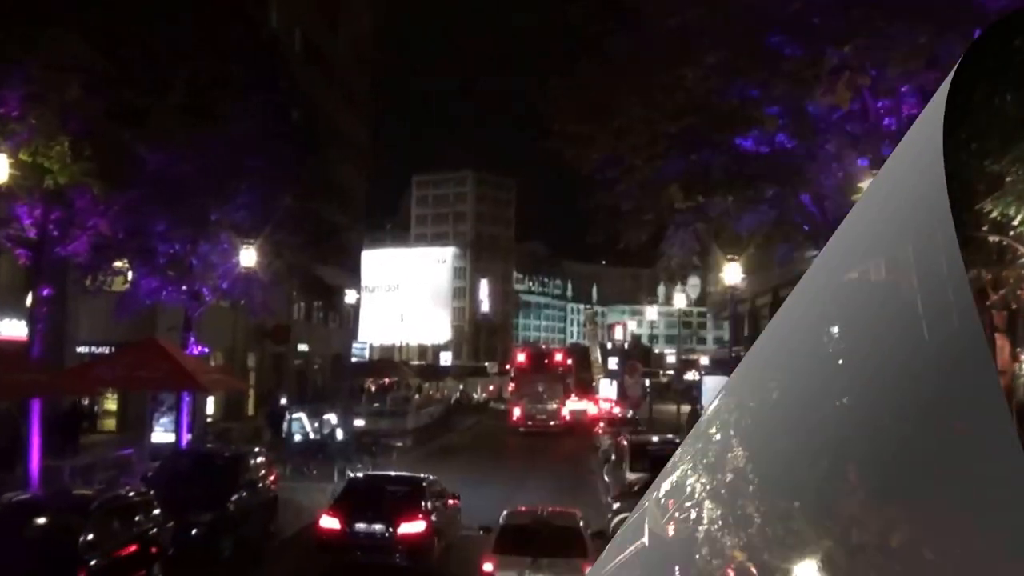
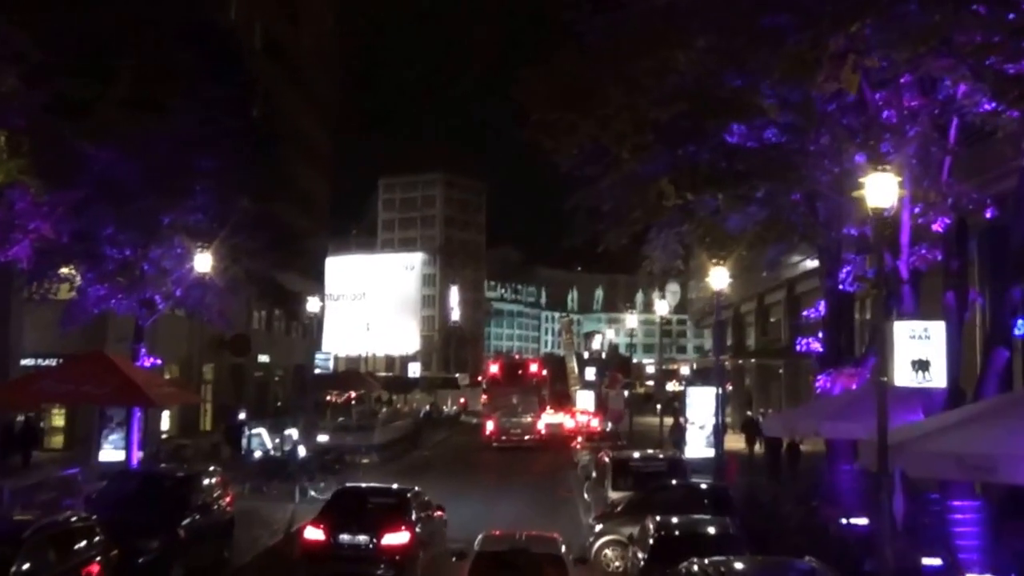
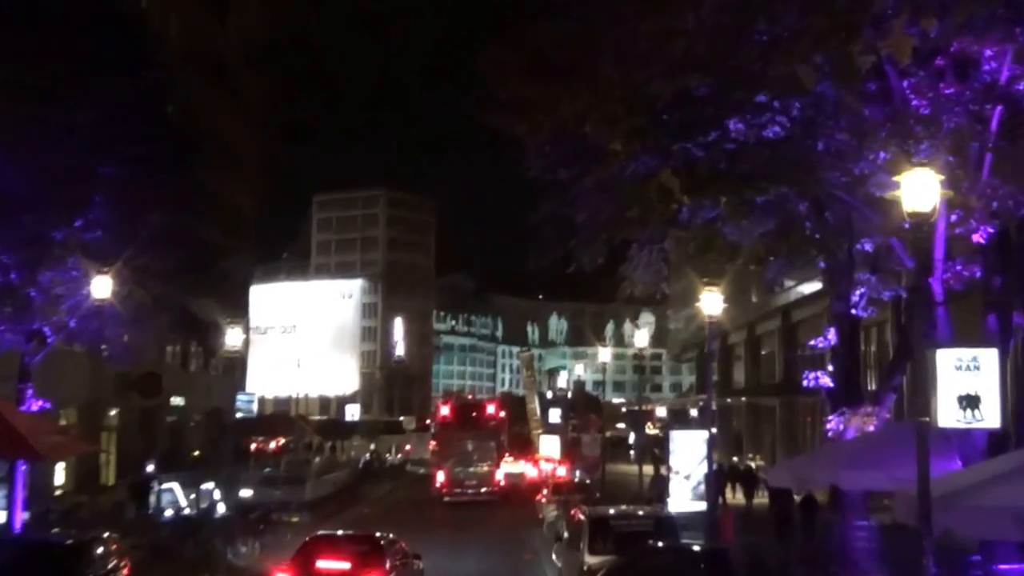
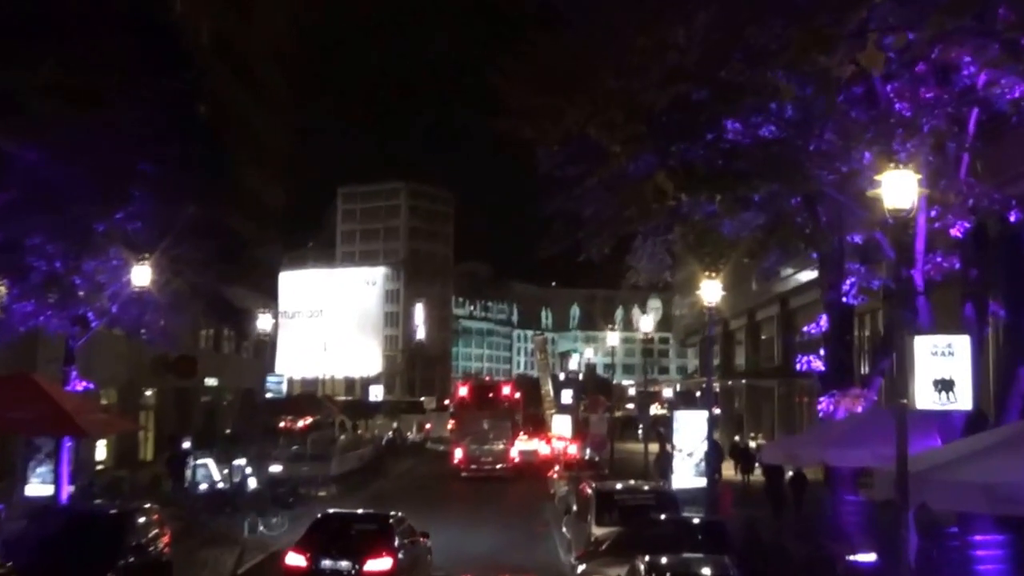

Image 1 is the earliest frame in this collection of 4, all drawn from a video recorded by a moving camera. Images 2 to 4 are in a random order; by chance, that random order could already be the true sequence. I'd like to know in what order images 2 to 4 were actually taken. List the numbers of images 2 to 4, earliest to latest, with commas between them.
2, 4, 3
